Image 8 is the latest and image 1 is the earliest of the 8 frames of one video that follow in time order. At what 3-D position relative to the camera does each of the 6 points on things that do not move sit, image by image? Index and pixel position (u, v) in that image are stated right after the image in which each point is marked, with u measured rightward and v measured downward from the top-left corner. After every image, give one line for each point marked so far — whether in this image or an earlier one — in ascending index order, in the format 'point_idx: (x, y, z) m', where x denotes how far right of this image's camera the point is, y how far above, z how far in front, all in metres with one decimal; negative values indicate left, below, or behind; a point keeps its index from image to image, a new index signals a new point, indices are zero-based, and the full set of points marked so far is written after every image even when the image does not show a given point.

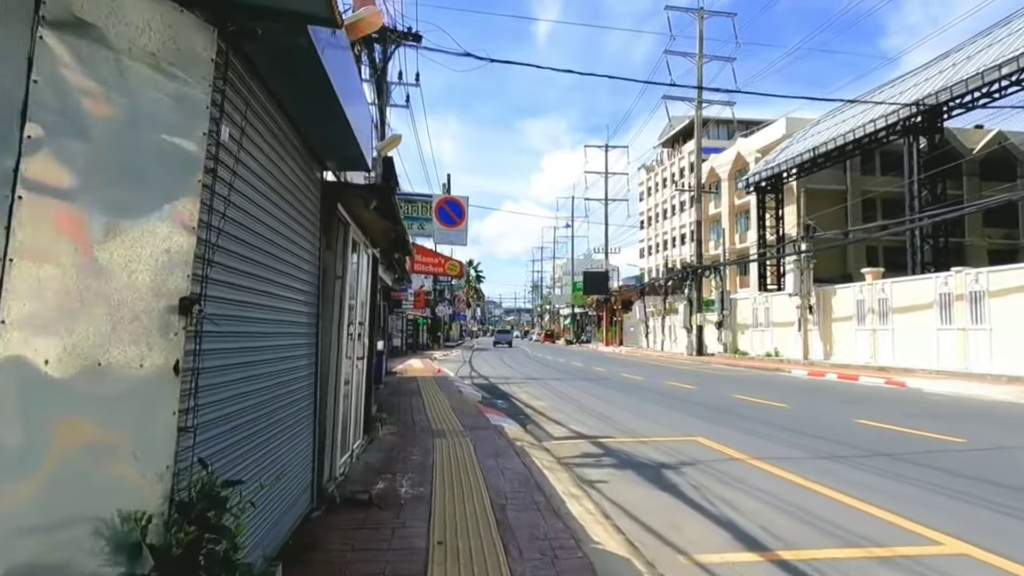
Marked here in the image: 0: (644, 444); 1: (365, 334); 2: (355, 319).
0: (+2.0, -2.4, +9.8) m
1: (-1.8, -0.5, +7.8) m
2: (-1.7, -0.3, +6.9) m
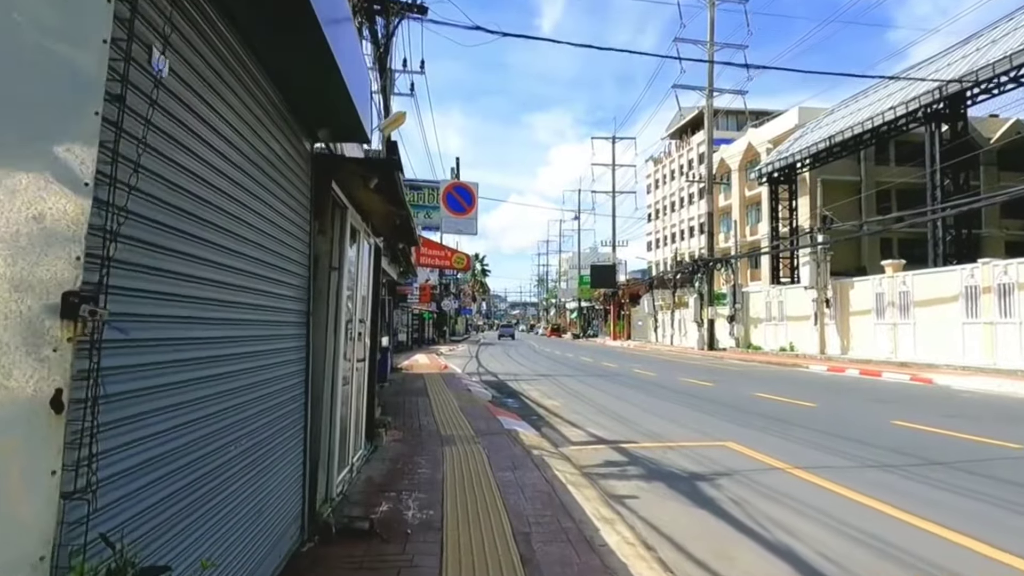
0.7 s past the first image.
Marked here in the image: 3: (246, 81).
0: (+2.2, -2.3, +9.0) m
1: (-1.6, -0.5, +7.0) m
2: (-1.5, -0.3, +6.1) m
3: (-1.4, +1.1, +3.4) m
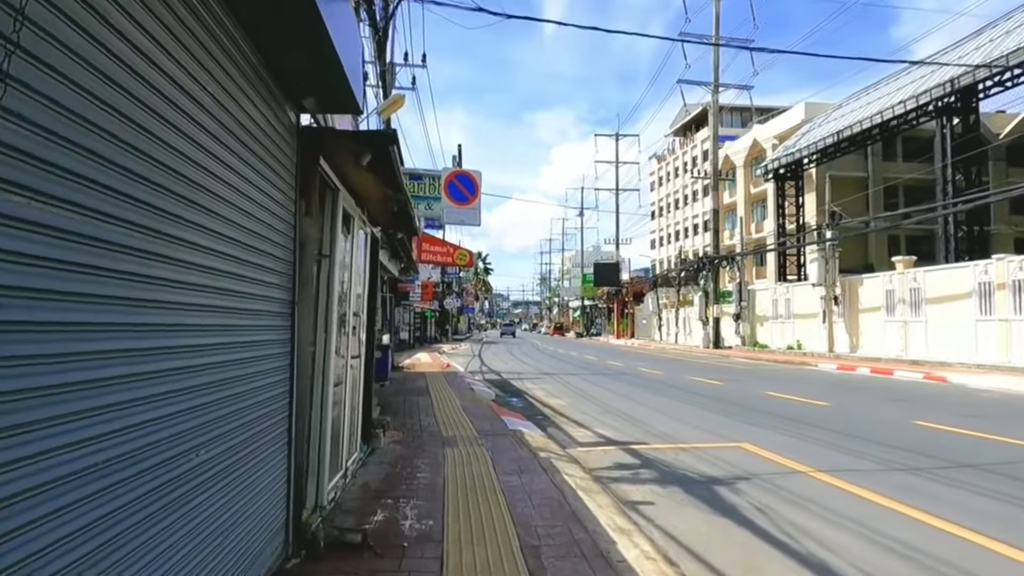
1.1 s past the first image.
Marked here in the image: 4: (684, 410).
0: (+2.3, -2.2, +8.6) m
1: (-1.5, -0.4, +6.6) m
2: (-1.4, -0.2, +5.7) m
3: (-1.3, +1.1, +2.9) m
4: (+3.6, -2.5, +13.5) m
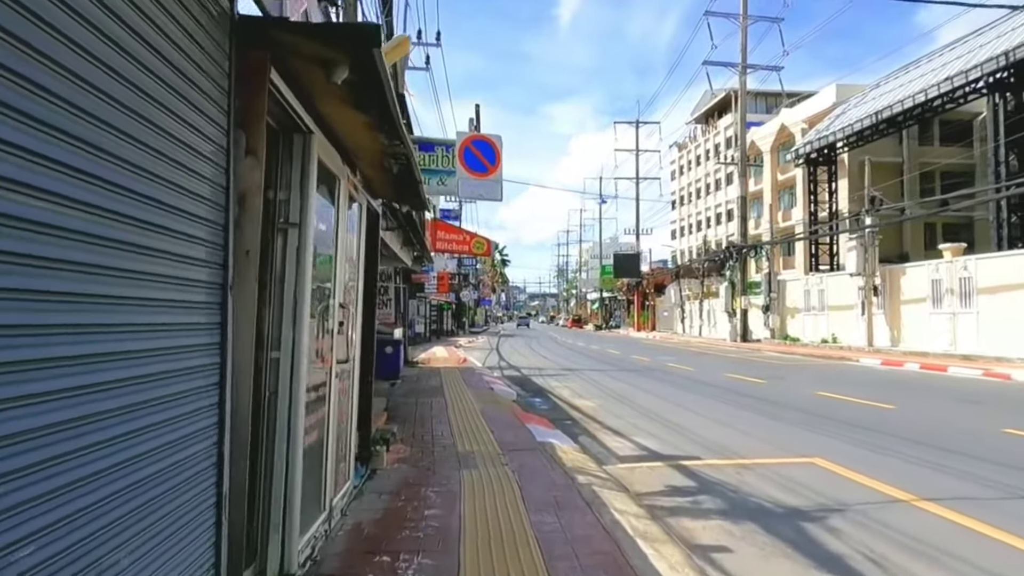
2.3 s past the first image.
0: (+2.6, -2.0, +7.1) m
1: (-1.2, -0.3, +5.2) m
2: (-1.2, -0.1, +4.3) m
3: (-1.2, +1.2, +1.5) m
4: (+4.0, -2.3, +12.1) m
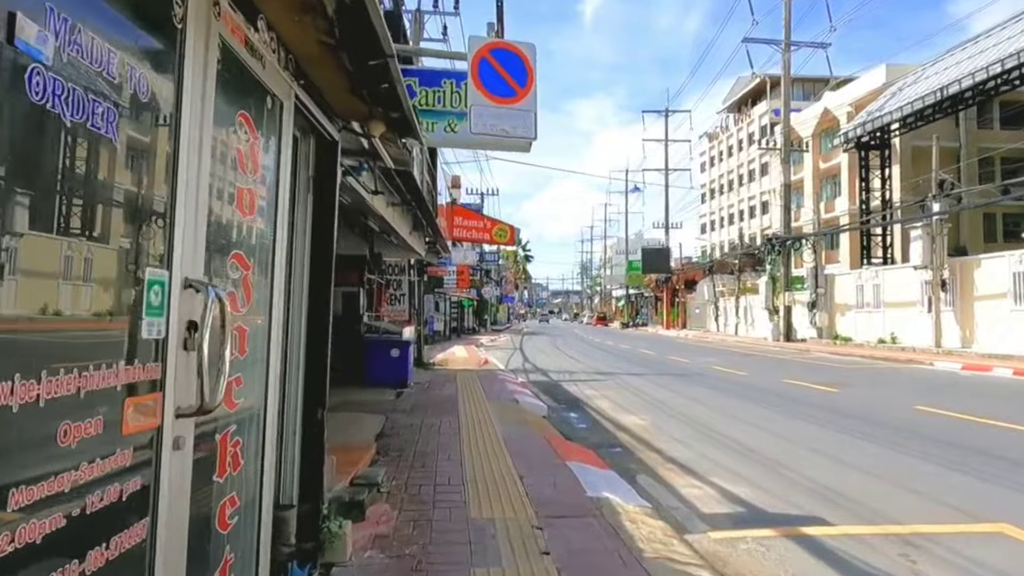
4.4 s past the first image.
0: (+2.9, -1.9, +4.6) m
1: (-1.0, -0.1, +2.8) m
2: (-1.0, +0.1, +1.9) m
3: (-1.1, +1.3, -0.9) m
4: (+4.5, -2.2, +9.4) m
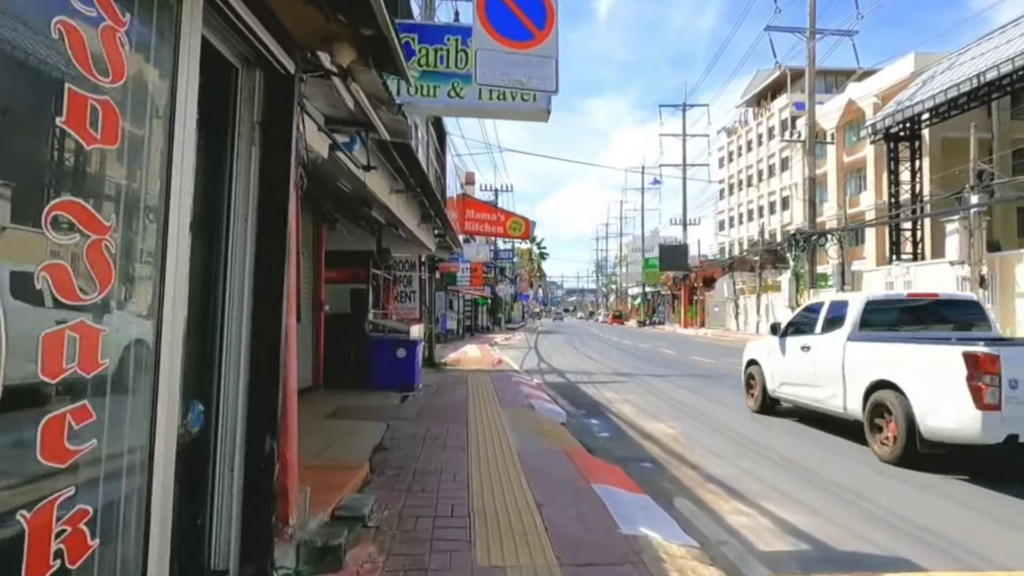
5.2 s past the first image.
0: (+3.0, -1.8, +3.5) m
1: (-1.0, -0.1, +1.8) m
2: (-1.0, +0.1, +0.9) m
3: (-1.1, +1.4, -1.9) m
4: (+4.7, -2.1, +8.4) m
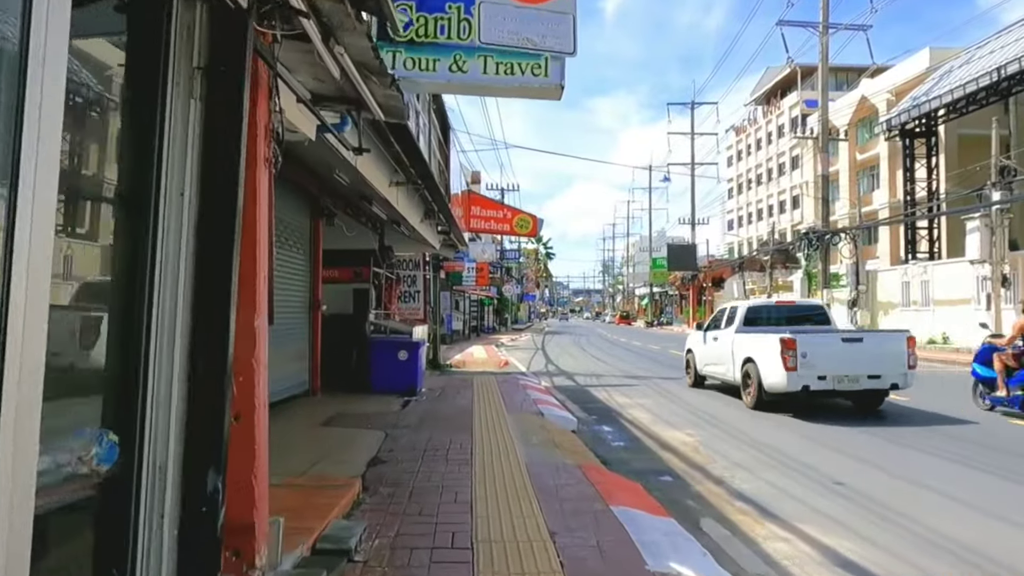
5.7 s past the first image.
0: (+3.0, -1.8, +2.9) m
1: (-0.9, 0.0, +1.2) m
2: (-0.9, +0.1, +0.3) m
3: (-1.1, +1.4, -2.4) m
4: (+4.8, -2.1, +7.7) m
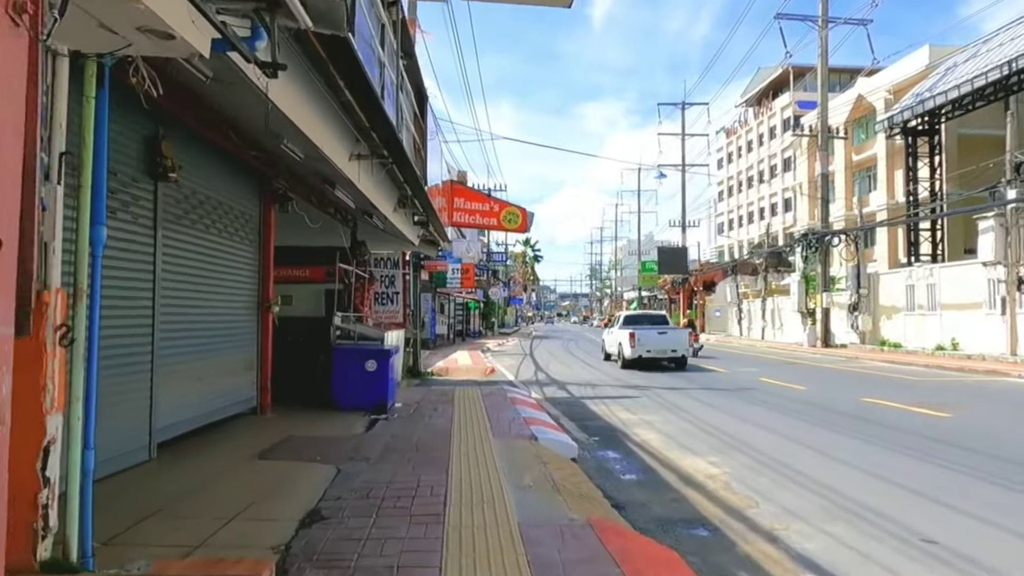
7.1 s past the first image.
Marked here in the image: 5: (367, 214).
0: (+3.0, -1.7, +1.3) m
1: (-0.9, 0.0, -0.4) m
2: (-0.9, +0.2, -1.3) m
3: (-1.0, +1.5, -4.1) m
4: (+4.7, -2.0, +6.2) m
5: (-2.4, +1.2, +10.8) m
